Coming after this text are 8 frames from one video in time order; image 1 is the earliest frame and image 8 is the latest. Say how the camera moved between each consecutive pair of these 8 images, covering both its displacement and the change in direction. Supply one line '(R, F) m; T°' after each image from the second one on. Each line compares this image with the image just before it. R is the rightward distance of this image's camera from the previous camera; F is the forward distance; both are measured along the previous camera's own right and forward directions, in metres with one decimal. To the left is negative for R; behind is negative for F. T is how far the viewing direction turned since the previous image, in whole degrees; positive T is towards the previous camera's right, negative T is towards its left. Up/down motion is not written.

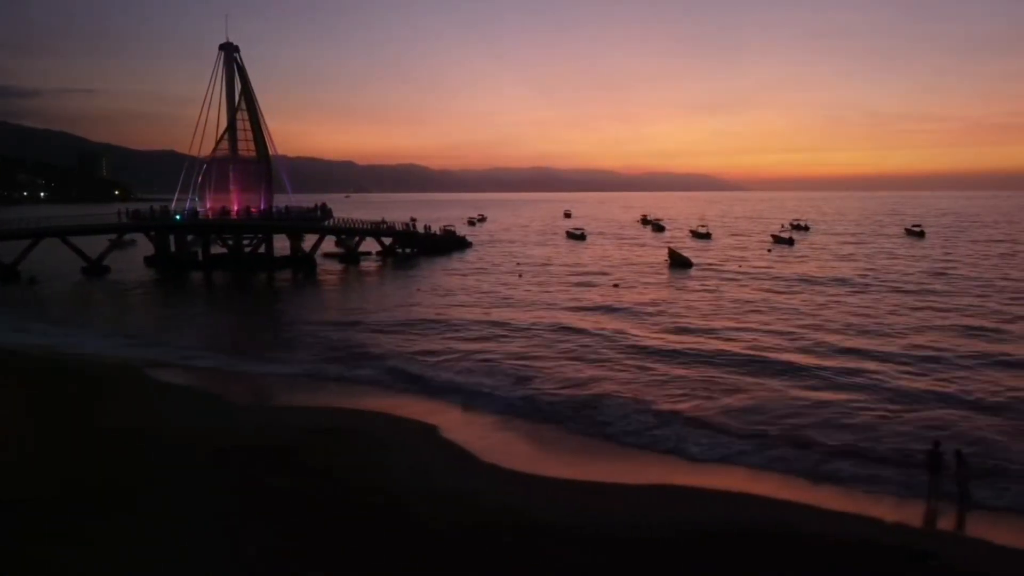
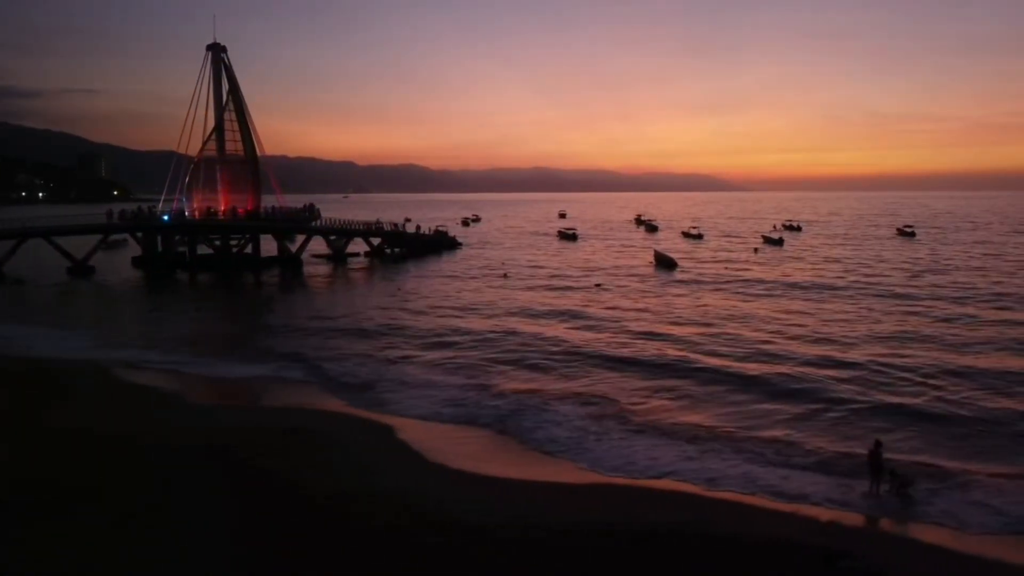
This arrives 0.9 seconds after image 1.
(+1.1, -0.1) m; 0°
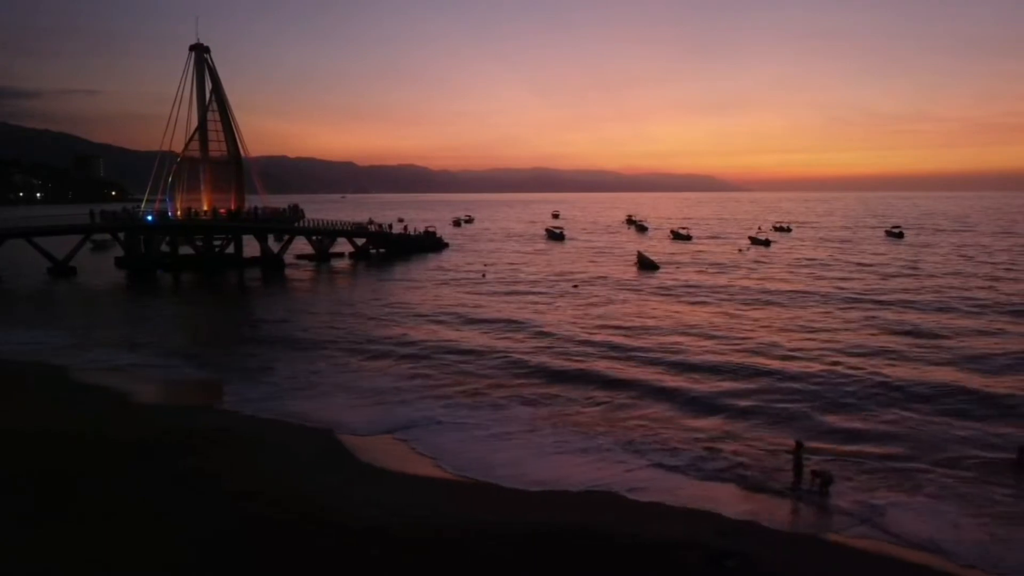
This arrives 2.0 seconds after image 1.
(+1.5, -0.1) m; 0°
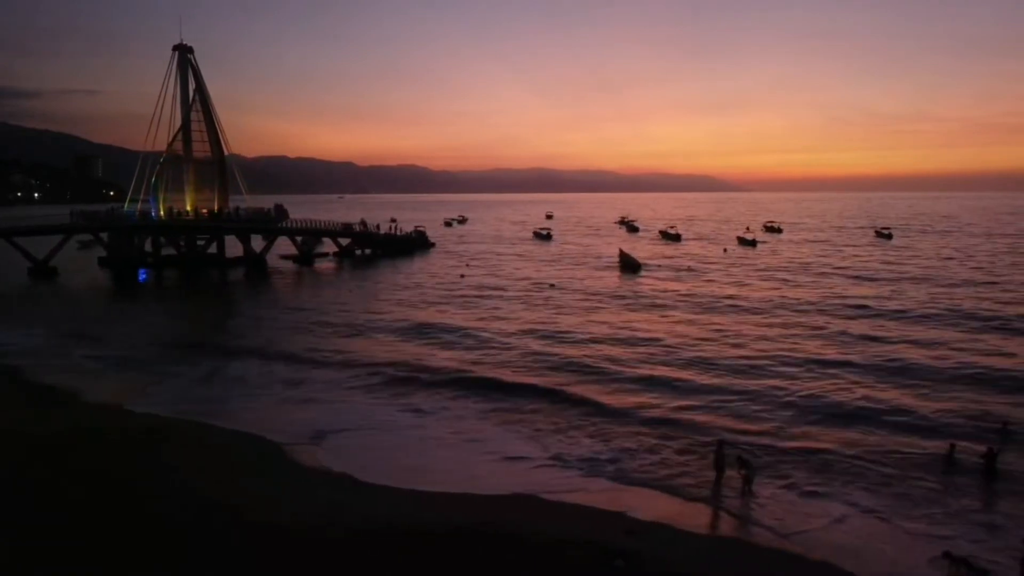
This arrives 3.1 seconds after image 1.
(+1.6, -0.1) m; 0°
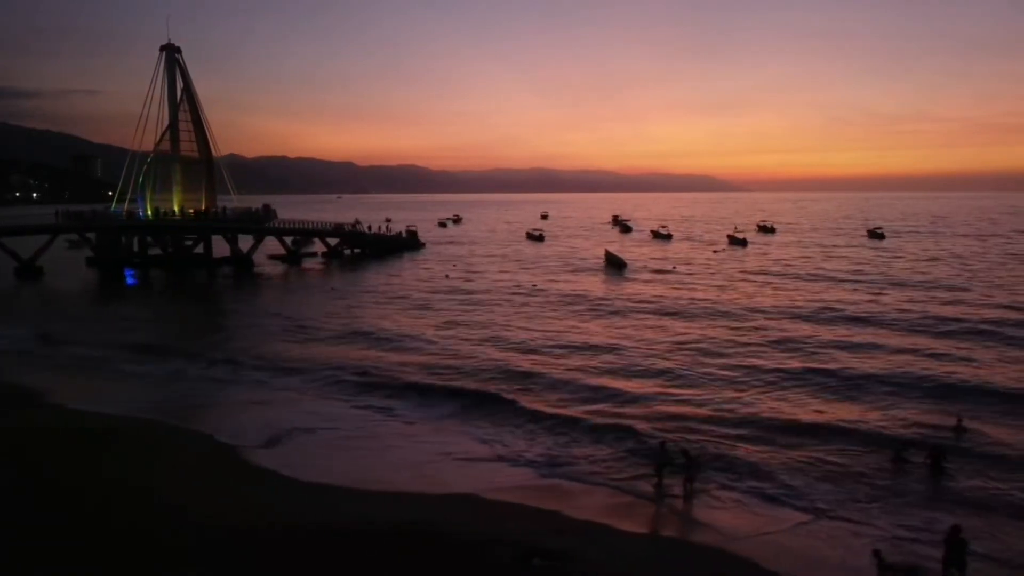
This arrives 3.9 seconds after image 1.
(+1.2, 0.0) m; 0°
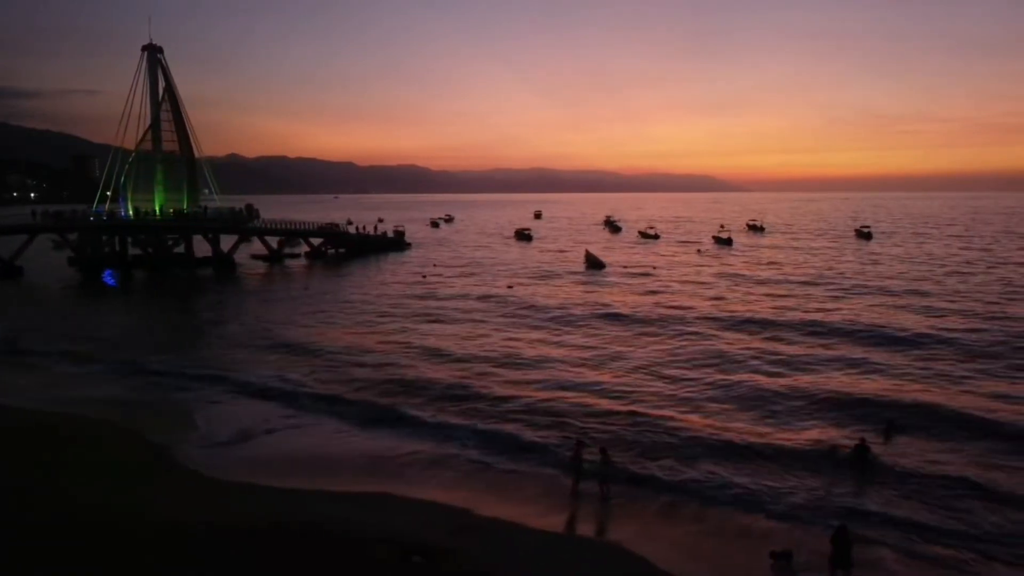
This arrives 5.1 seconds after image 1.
(+1.7, 0.0) m; 0°
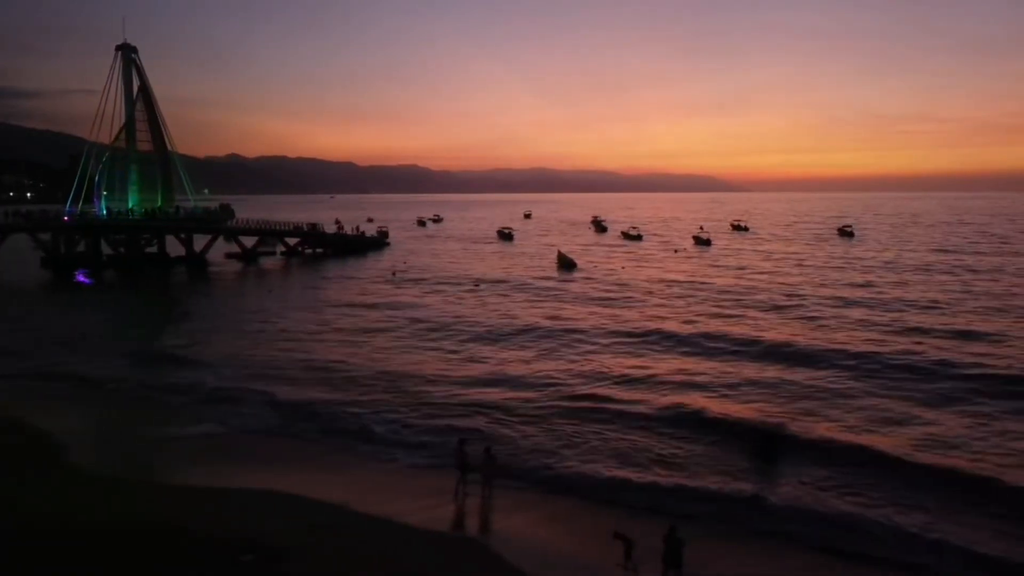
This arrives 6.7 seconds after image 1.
(+2.5, -0.1) m; 0°
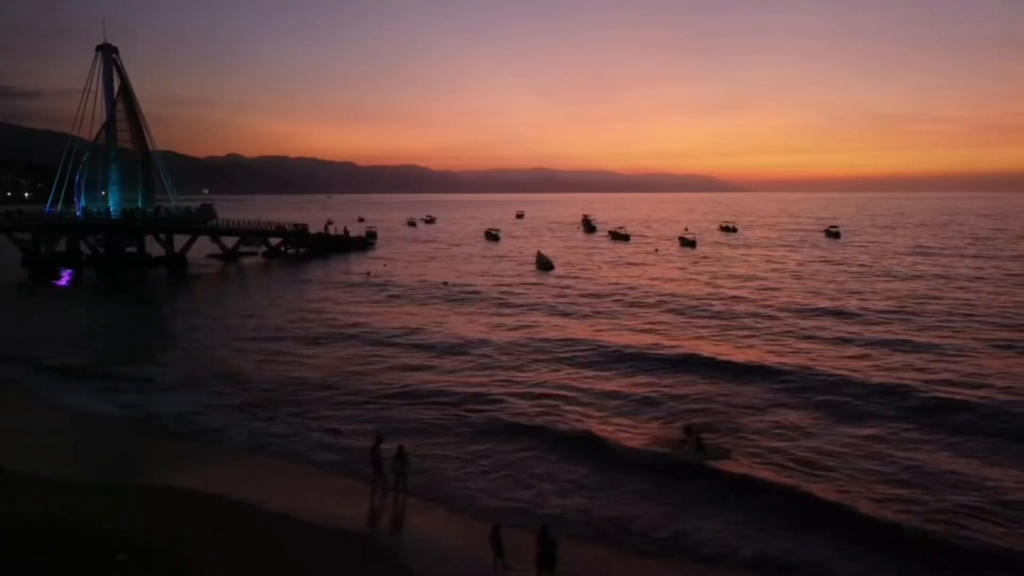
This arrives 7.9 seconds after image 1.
(+1.9, -0.1) m; 0°
